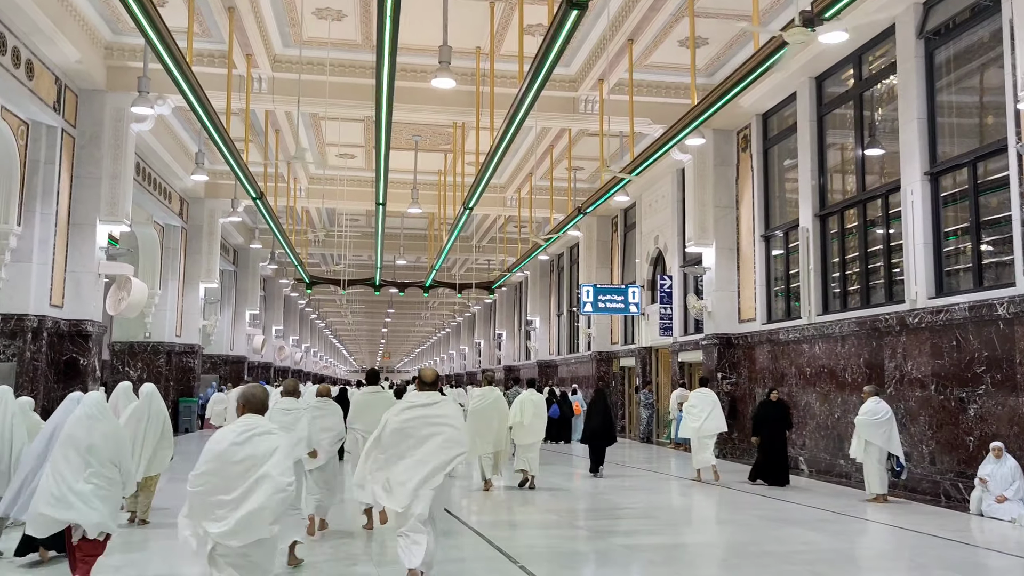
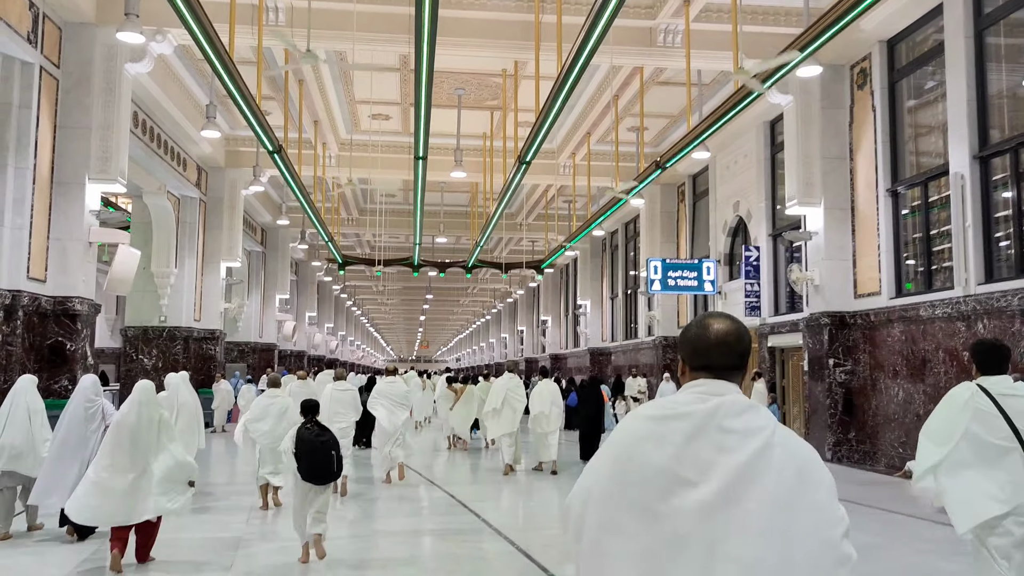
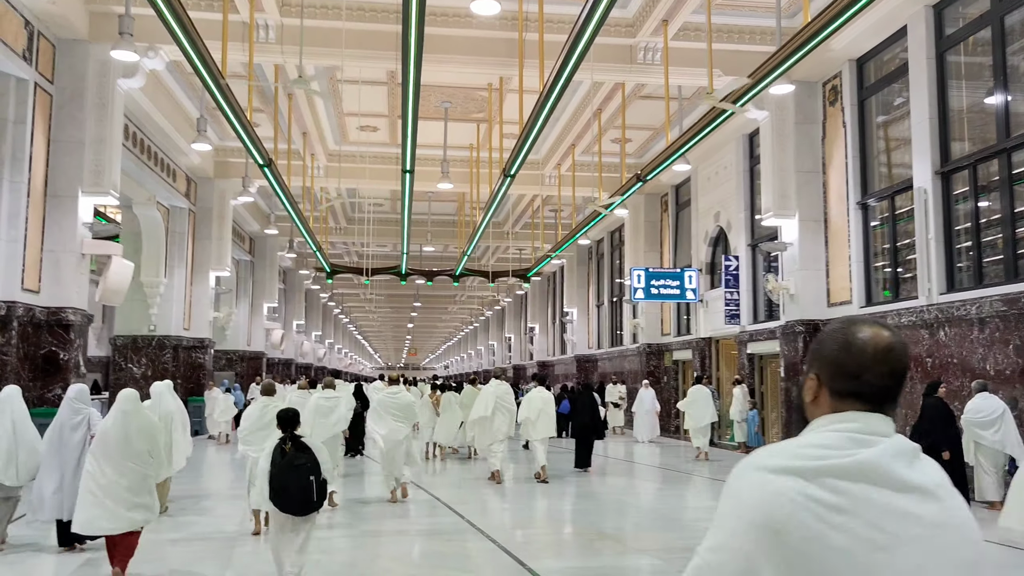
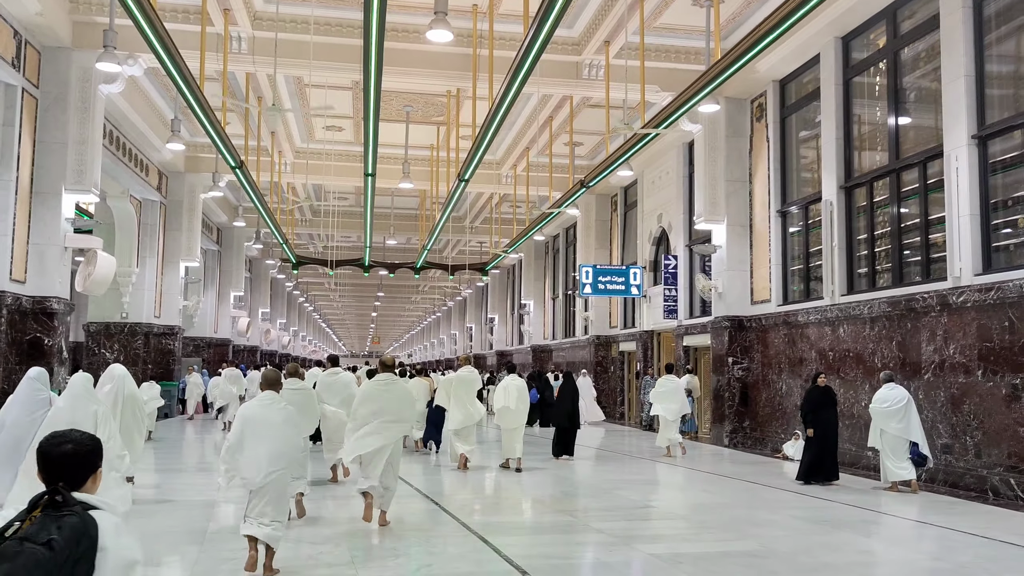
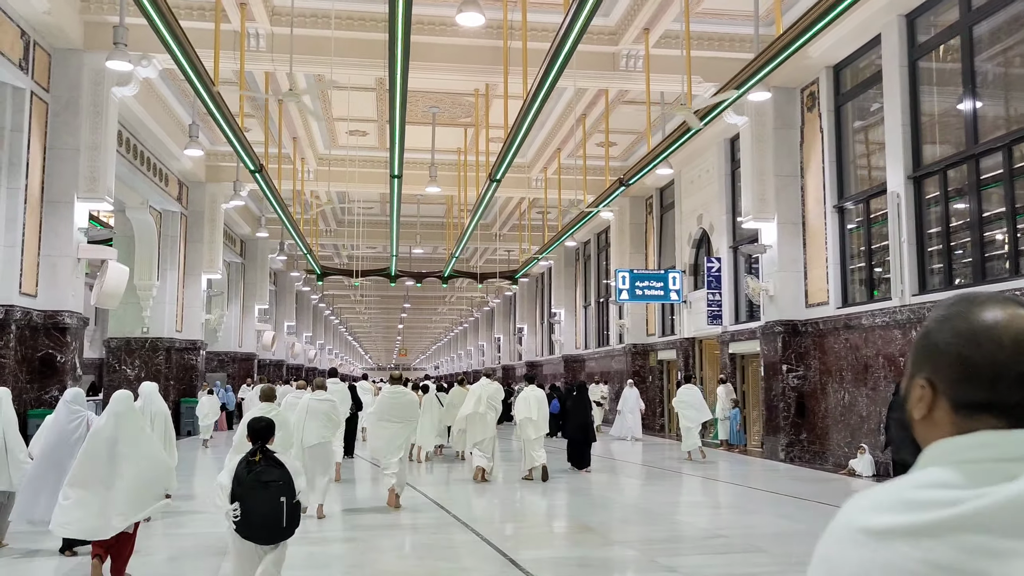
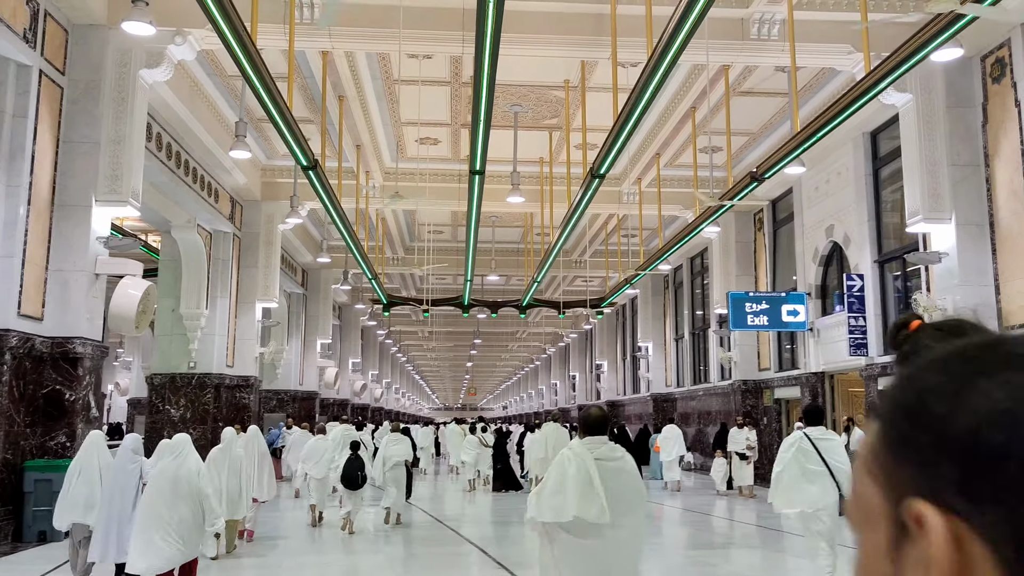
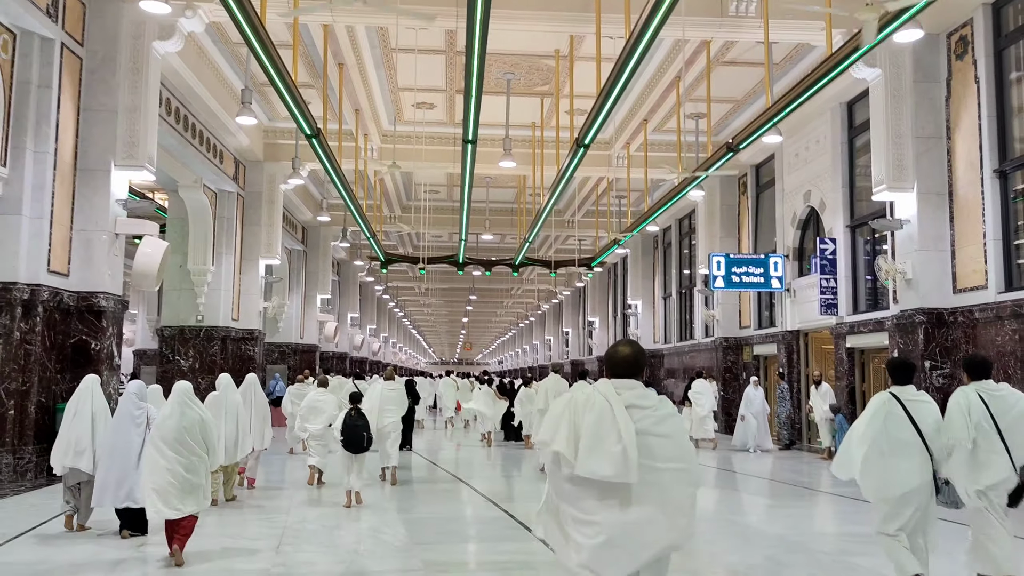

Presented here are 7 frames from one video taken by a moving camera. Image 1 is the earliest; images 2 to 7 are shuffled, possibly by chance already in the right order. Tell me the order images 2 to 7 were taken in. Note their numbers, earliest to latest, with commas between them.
4, 5, 3, 2, 7, 6
